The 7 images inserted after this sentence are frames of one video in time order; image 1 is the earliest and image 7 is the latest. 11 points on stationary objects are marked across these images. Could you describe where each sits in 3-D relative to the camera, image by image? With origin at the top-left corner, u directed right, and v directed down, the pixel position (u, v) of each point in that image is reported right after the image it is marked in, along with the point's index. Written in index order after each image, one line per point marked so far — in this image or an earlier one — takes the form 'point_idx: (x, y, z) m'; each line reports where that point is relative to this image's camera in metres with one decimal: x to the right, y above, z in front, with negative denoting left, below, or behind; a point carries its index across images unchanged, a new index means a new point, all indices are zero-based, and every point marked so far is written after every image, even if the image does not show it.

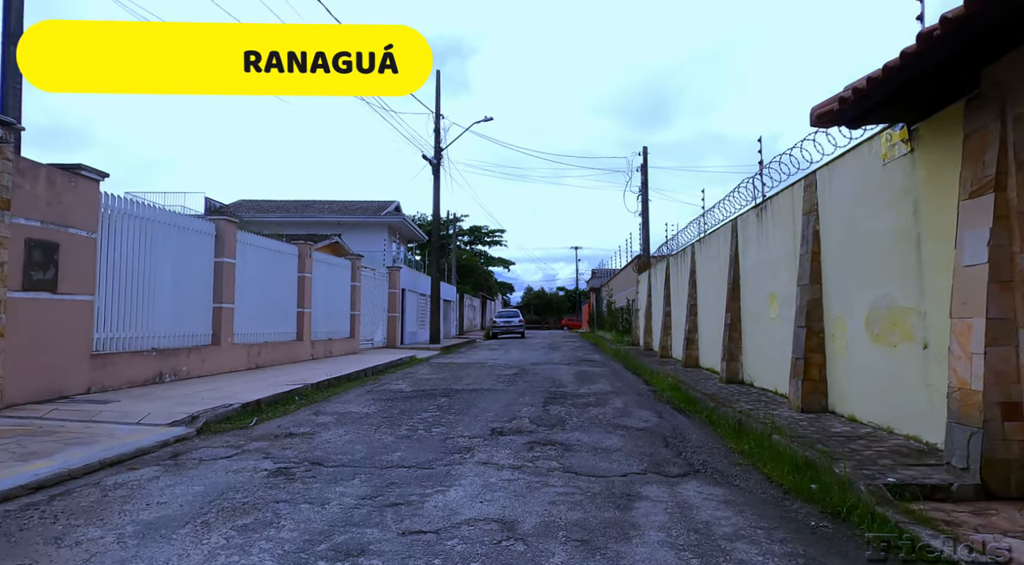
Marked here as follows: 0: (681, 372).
0: (+3.2, -1.7, +11.9) m
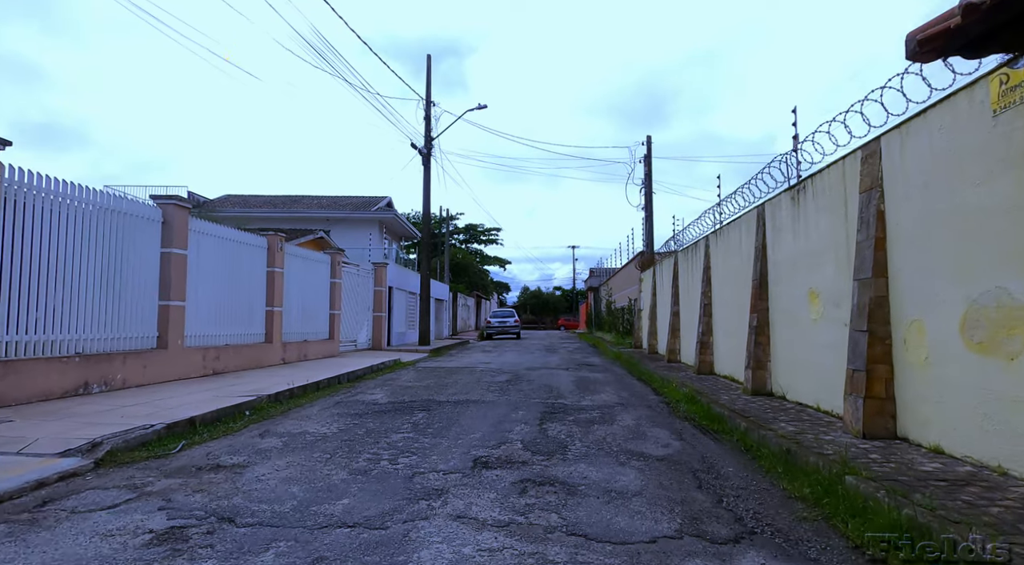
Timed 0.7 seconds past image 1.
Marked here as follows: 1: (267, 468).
0: (+3.0, -1.6, +10.5) m
1: (-1.9, -1.4, +4.9) m
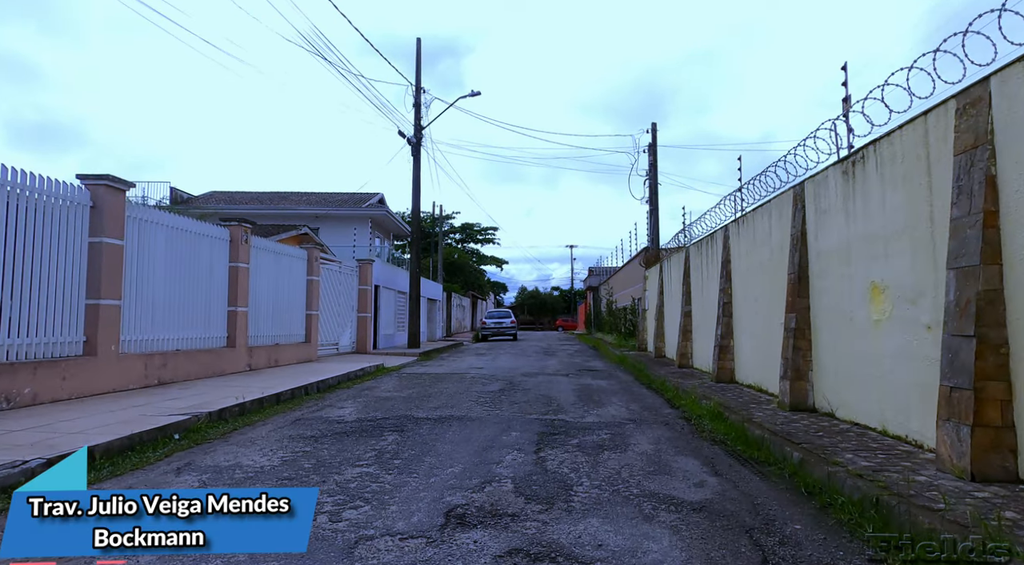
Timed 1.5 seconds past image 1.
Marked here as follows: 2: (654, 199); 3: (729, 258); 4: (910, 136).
0: (+2.9, -1.6, +9.1) m
1: (-2.0, -1.4, +3.5) m
2: (+4.4, +2.6, +19.8) m
3: (+3.6, +0.4, +10.5) m
4: (+3.2, +1.2, +5.1) m
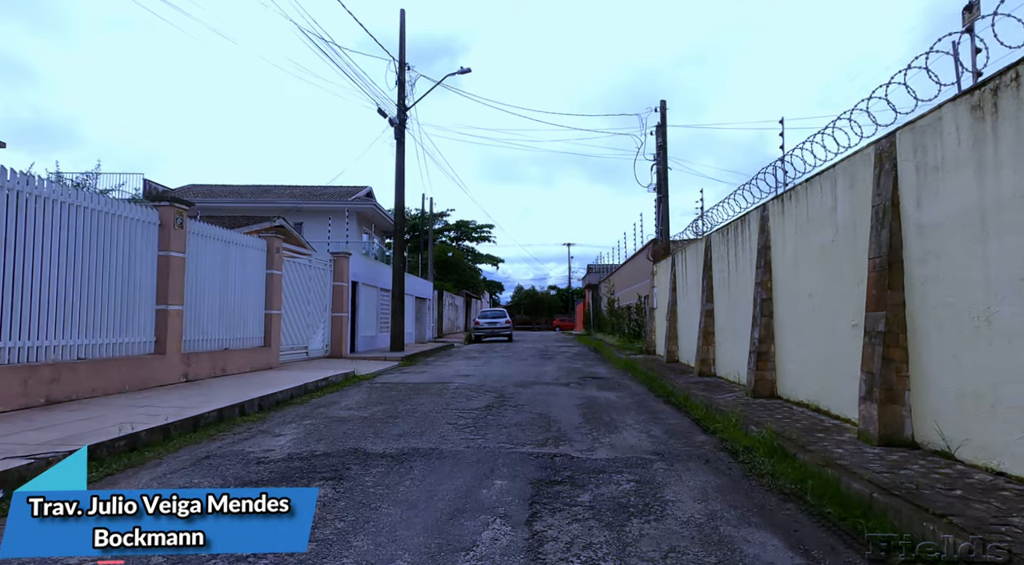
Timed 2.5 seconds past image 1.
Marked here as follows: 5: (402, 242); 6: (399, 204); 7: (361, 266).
0: (+2.8, -1.4, +7.2) m
1: (-2.1, -1.3, +1.5) m
2: (+4.2, +2.7, +17.9) m
3: (+3.4, +0.5, +8.5) m
4: (+3.1, +1.3, +3.2) m
5: (-3.4, +1.3, +19.7) m
6: (-3.5, +2.4, +19.7) m
7: (-4.4, +0.5, +18.7) m
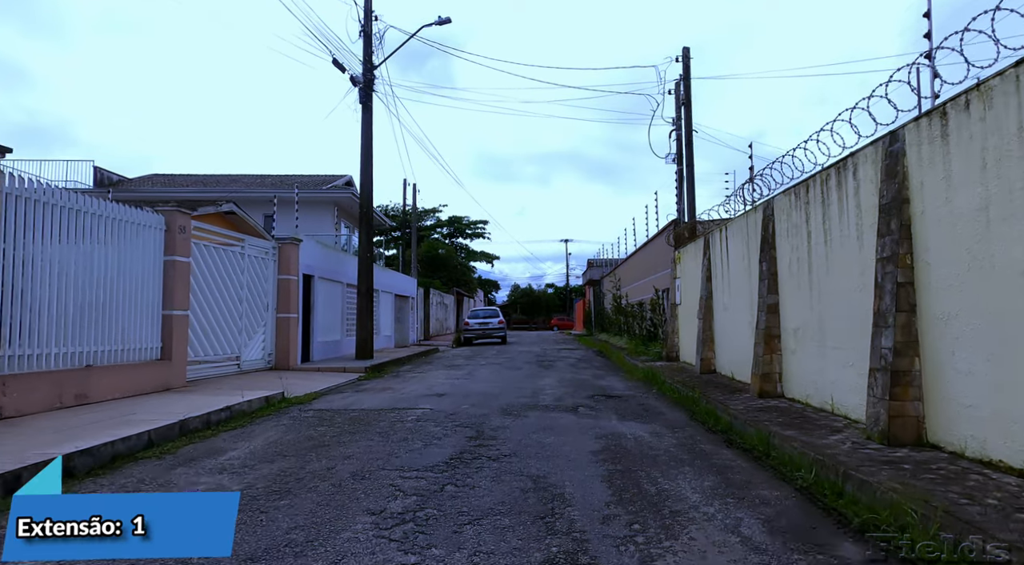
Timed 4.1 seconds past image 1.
0: (+2.6, -1.2, +3.9) m
1: (-2.2, -1.1, -1.8) m
2: (+4.0, +2.9, +14.6) m
3: (+3.2, +0.7, +5.2) m
4: (+2.9, +1.5, -0.1) m
5: (-3.7, +1.4, +16.4) m
6: (-3.8, +2.6, +16.4) m
7: (-4.7, +0.6, +15.4) m
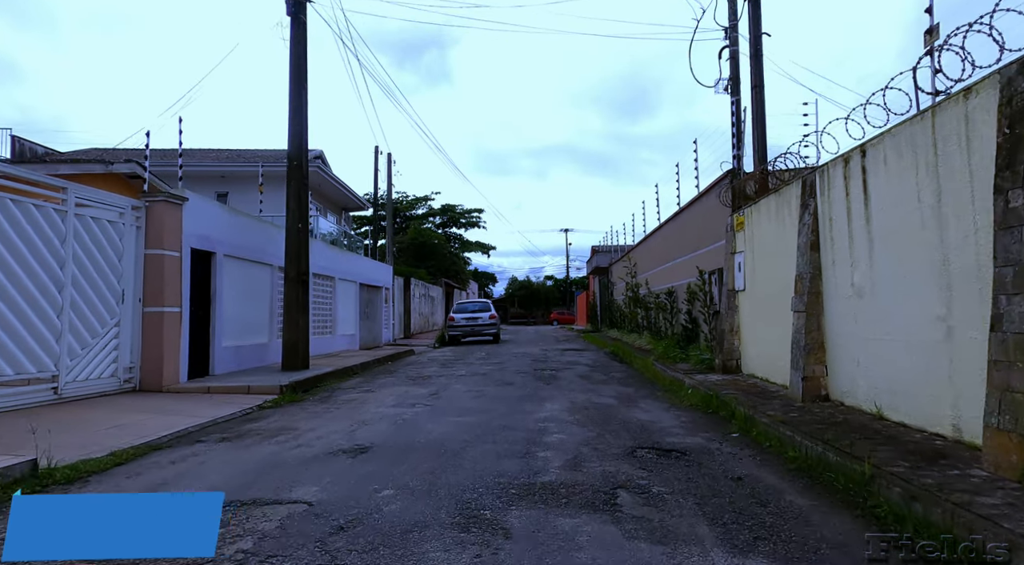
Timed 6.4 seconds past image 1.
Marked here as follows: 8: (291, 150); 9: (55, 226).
0: (+2.4, -1.0, -0.6) m
1: (-2.4, -0.9, -6.3) m
2: (+3.7, +3.3, +10.1) m
3: (+3.0, +1.0, +0.7) m
4: (+2.7, +1.7, -4.6) m
5: (-3.9, +1.8, +11.8) m
6: (-4.0, +2.9, +11.9) m
7: (-4.9, +1.0, +10.9) m
8: (-4.1, +2.5, +11.9) m
9: (-5.5, +0.7, +7.6) m
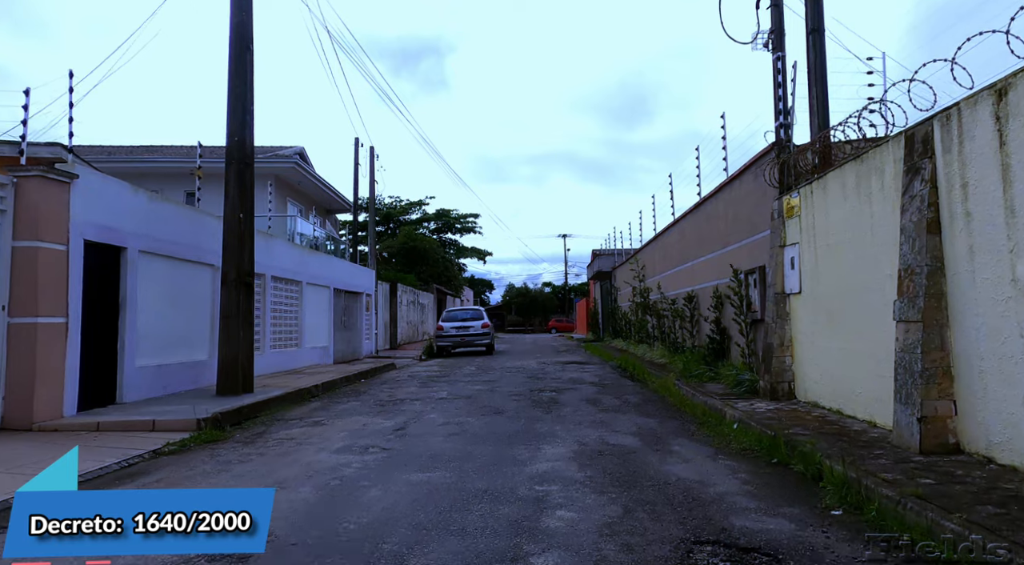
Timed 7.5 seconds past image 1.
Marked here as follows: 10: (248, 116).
0: (+2.3, -0.9, -2.8) m
1: (-2.5, -0.7, -8.5) m
2: (+3.6, +3.3, +7.9) m
3: (+2.9, +1.1, -1.5) m
4: (+2.6, +1.9, -6.8) m
5: (-4.1, +1.7, +9.7) m
6: (-4.2, +2.9, +9.7) m
7: (-5.0, +0.9, +8.7) m
8: (-4.3, +2.4, +9.7) m
9: (-5.6, +0.7, +5.4) m
10: (-4.0, +2.6, +9.8) m
